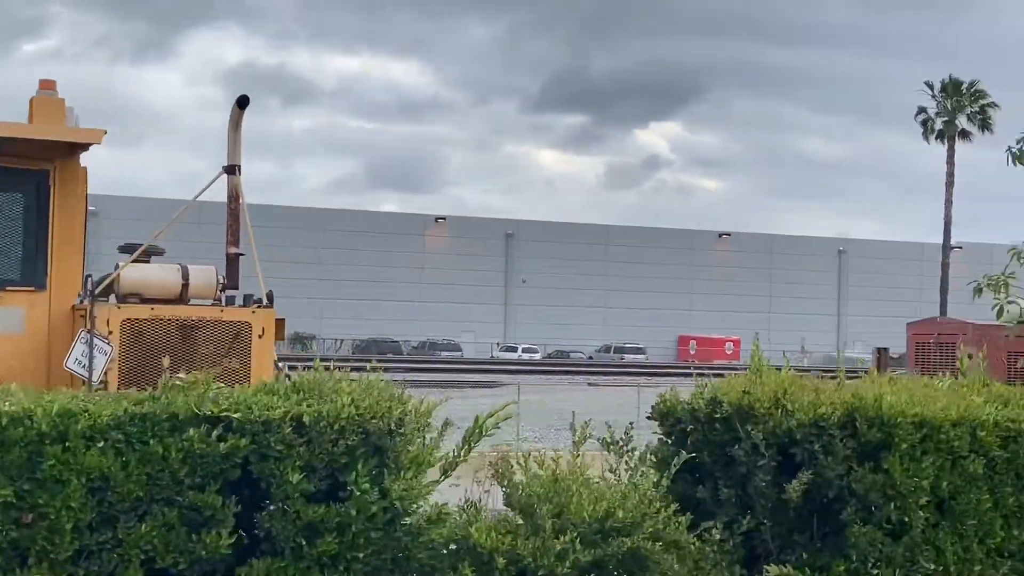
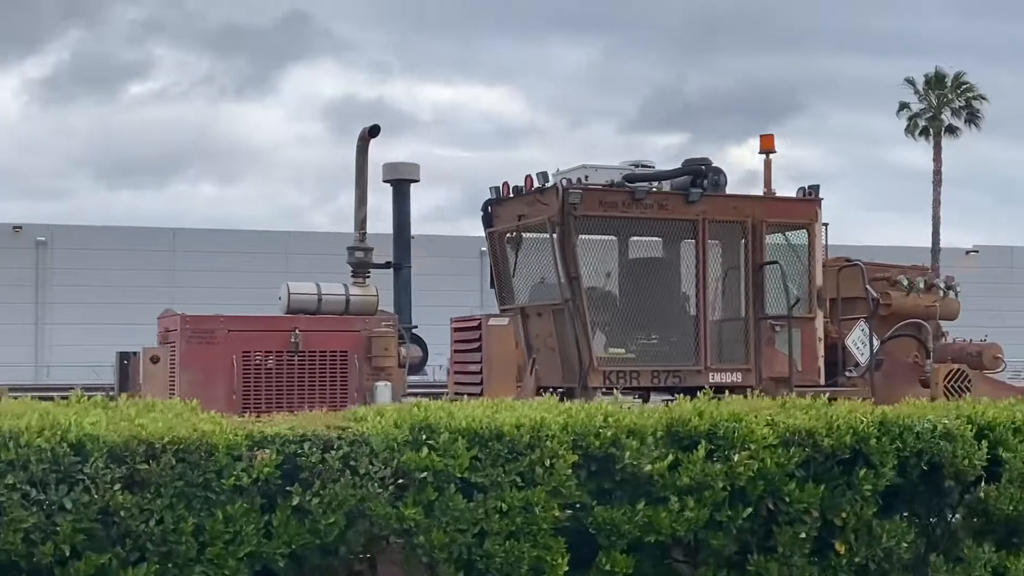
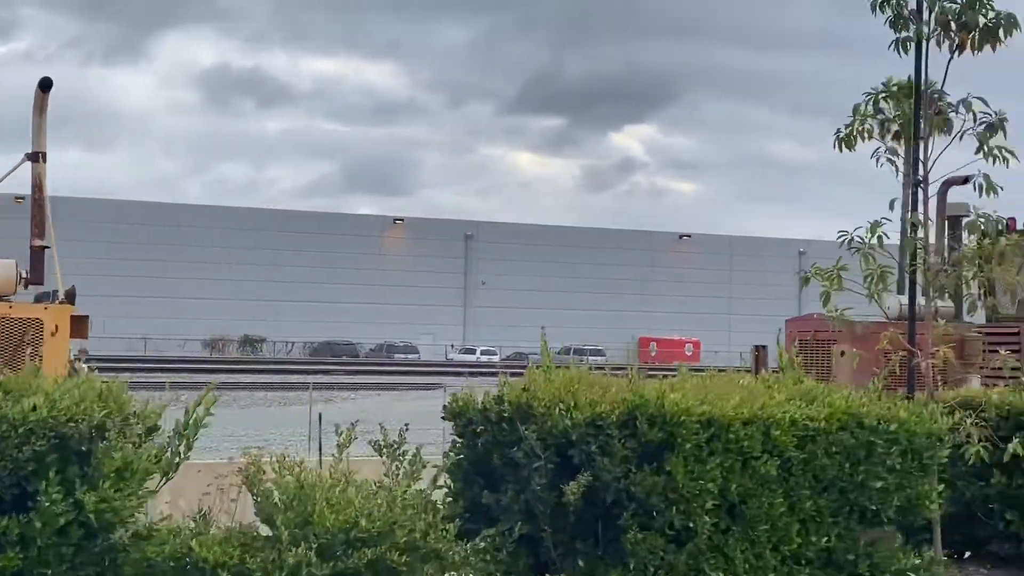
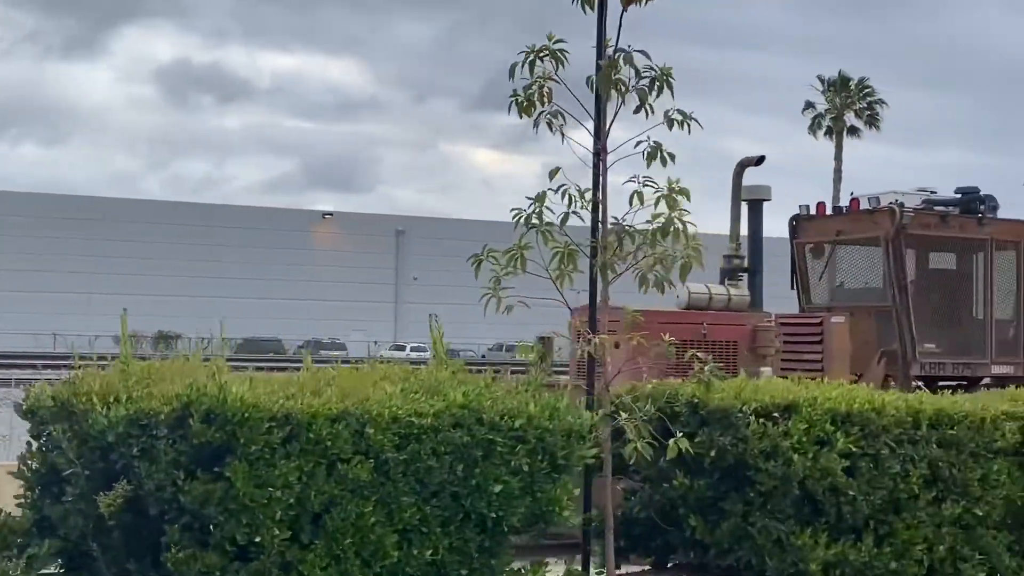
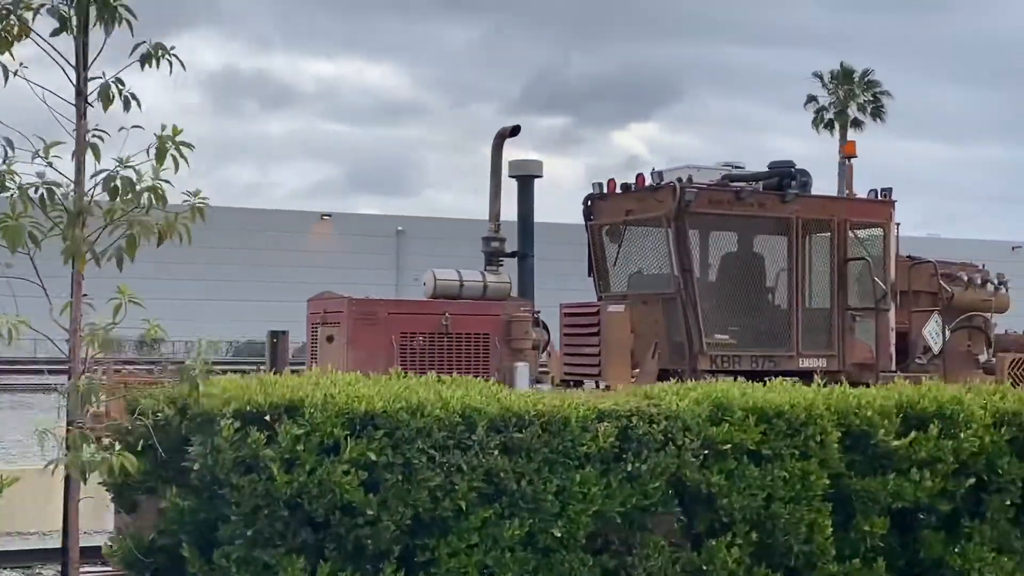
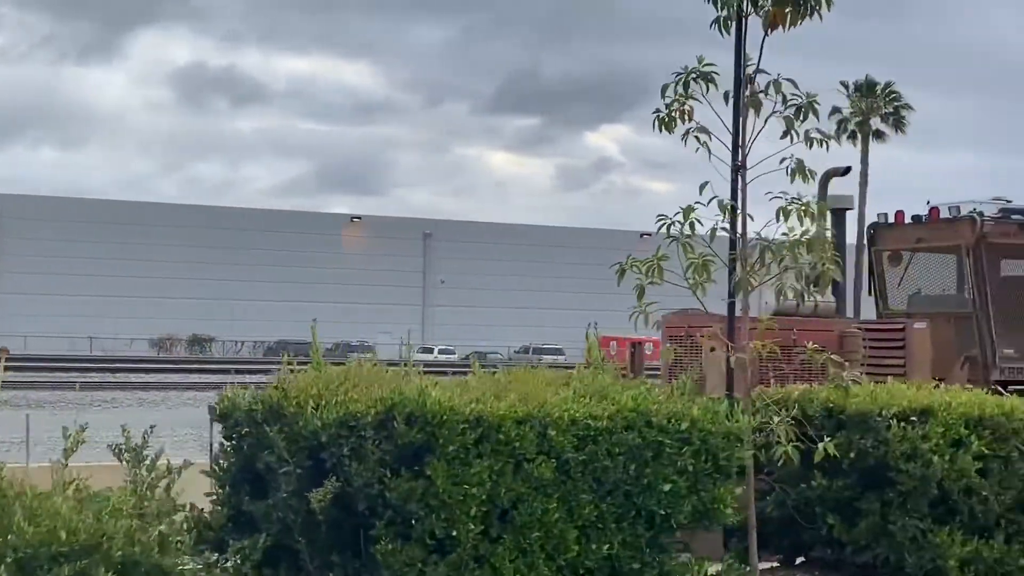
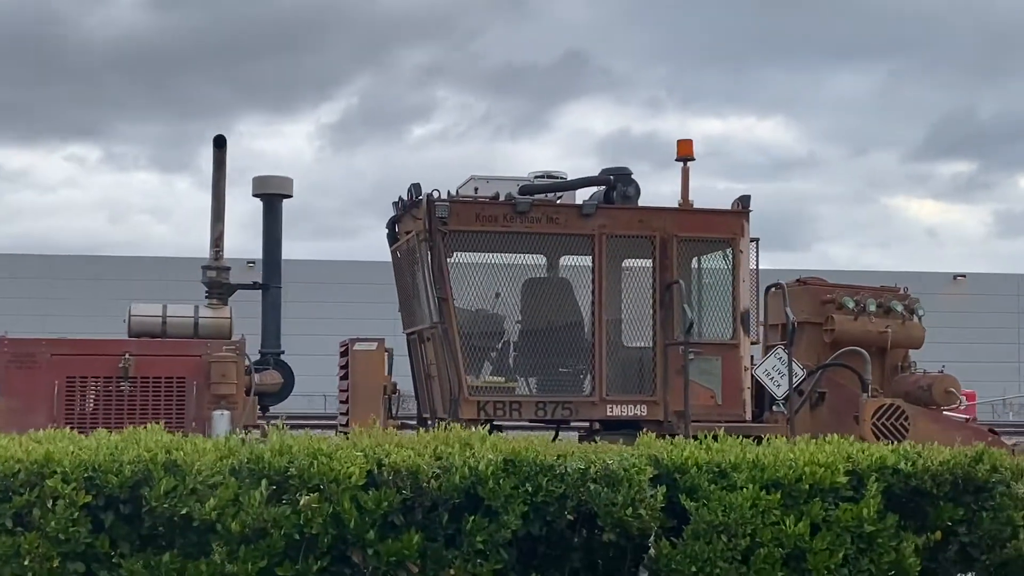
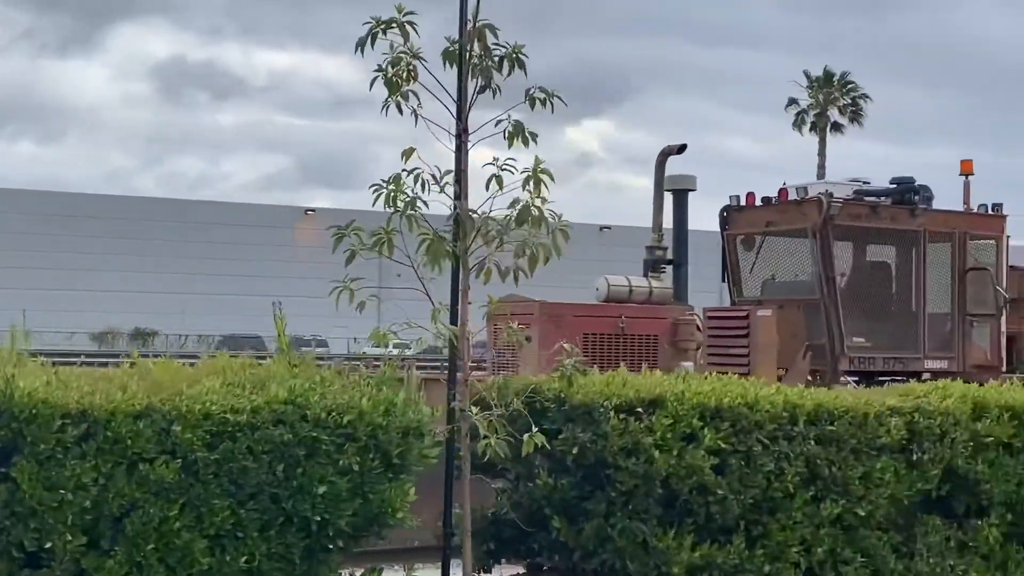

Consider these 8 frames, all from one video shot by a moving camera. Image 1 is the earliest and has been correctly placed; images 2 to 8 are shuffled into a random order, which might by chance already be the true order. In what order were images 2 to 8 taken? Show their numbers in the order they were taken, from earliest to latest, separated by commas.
3, 6, 4, 8, 5, 2, 7
